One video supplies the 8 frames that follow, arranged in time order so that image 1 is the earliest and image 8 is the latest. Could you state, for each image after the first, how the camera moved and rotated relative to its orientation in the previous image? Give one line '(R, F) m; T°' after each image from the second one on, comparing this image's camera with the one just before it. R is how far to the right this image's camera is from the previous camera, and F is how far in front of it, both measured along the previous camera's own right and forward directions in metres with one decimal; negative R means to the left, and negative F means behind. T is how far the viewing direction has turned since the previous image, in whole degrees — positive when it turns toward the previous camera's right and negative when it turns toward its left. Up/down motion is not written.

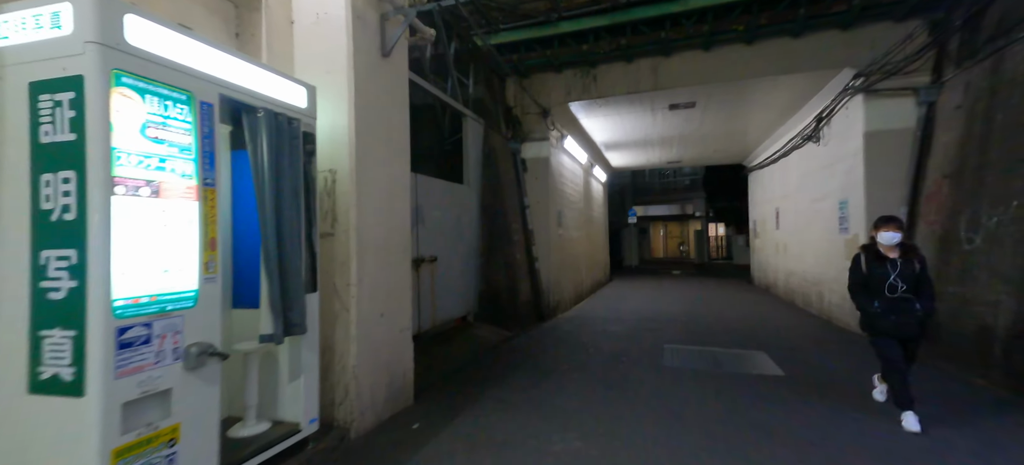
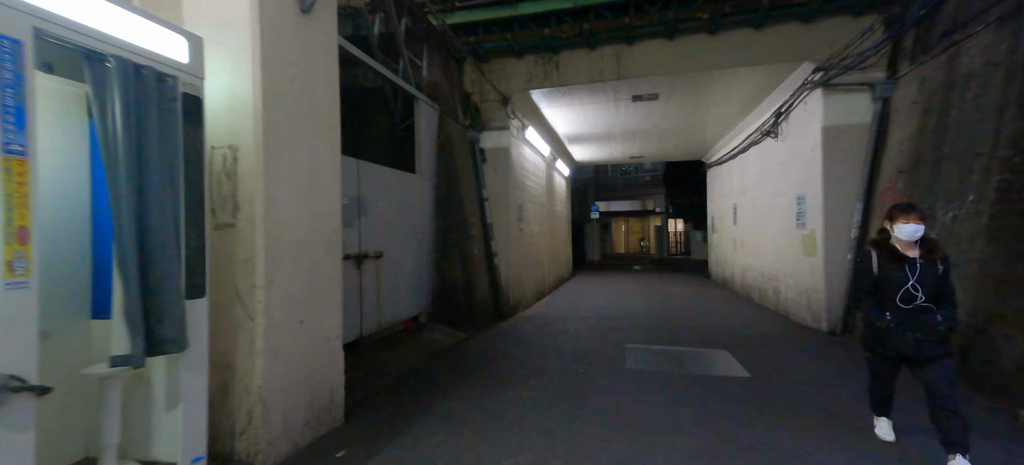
(+0.1, +0.4) m; +5°
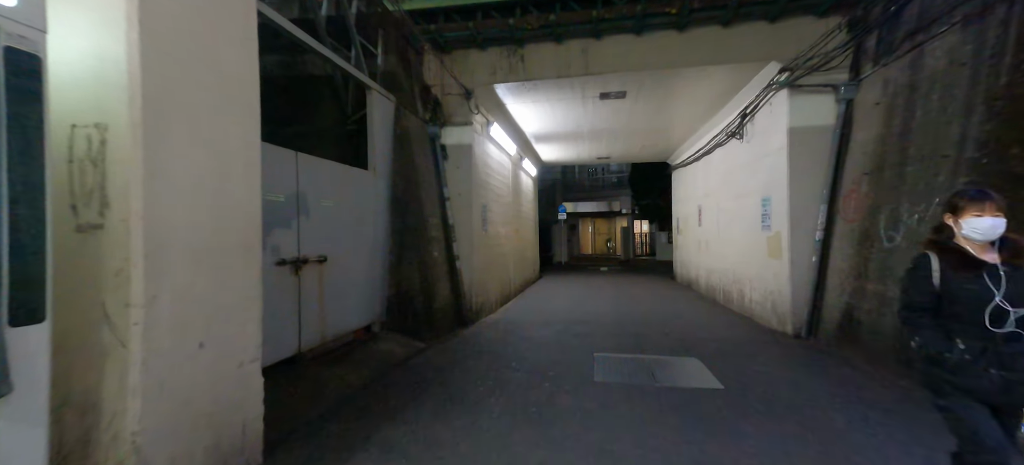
(+0.1, +0.4) m; +5°
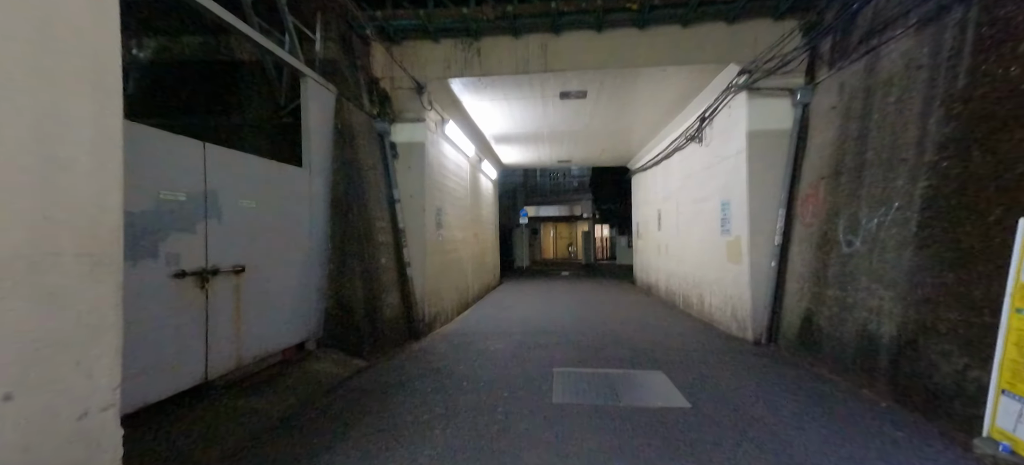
(+0.1, +0.4) m; +5°
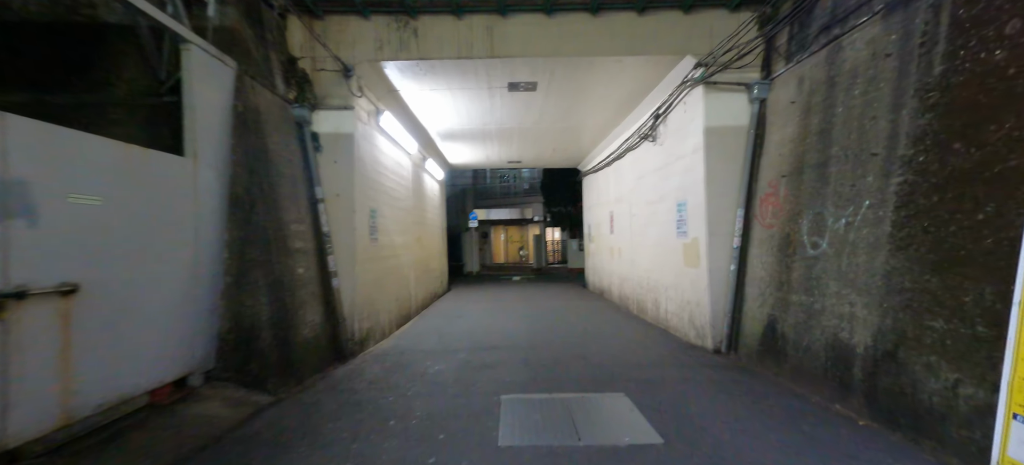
(+0.1, +0.6) m; +7°
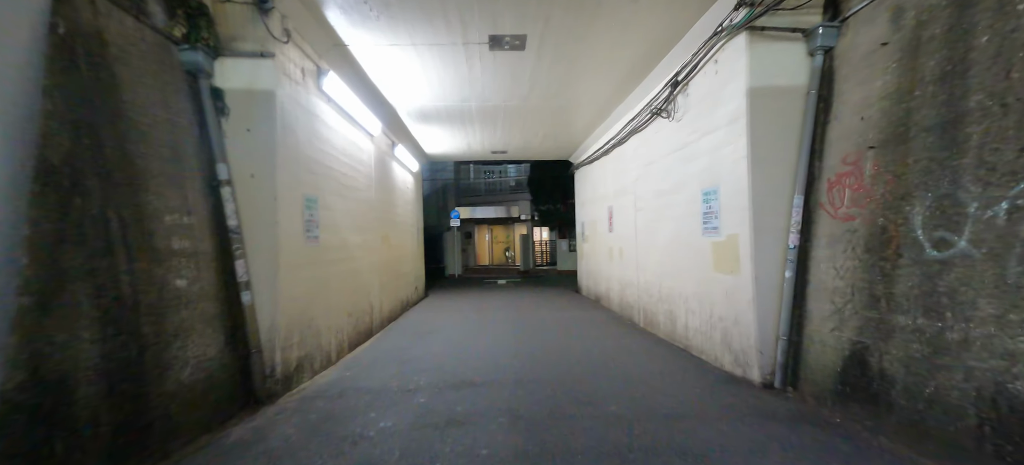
(+0.1, +1.3) m; +2°
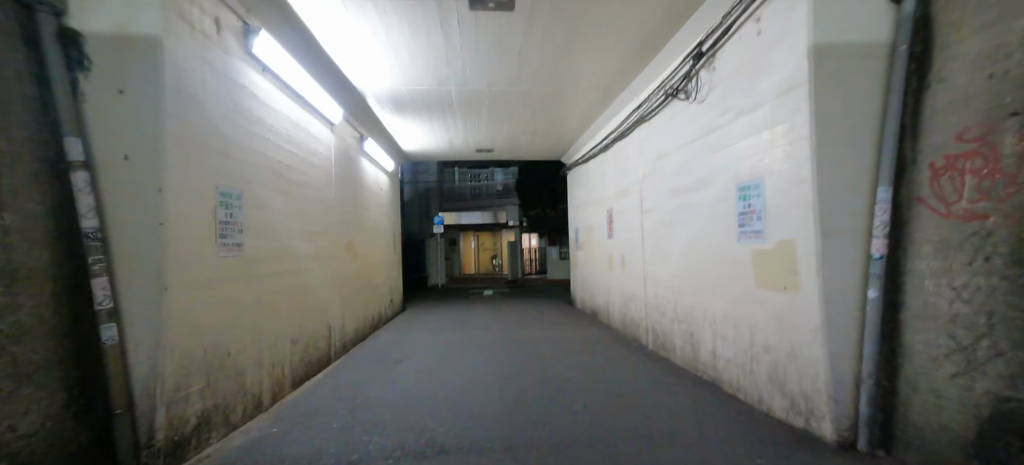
(0.0, +1.0) m; +2°
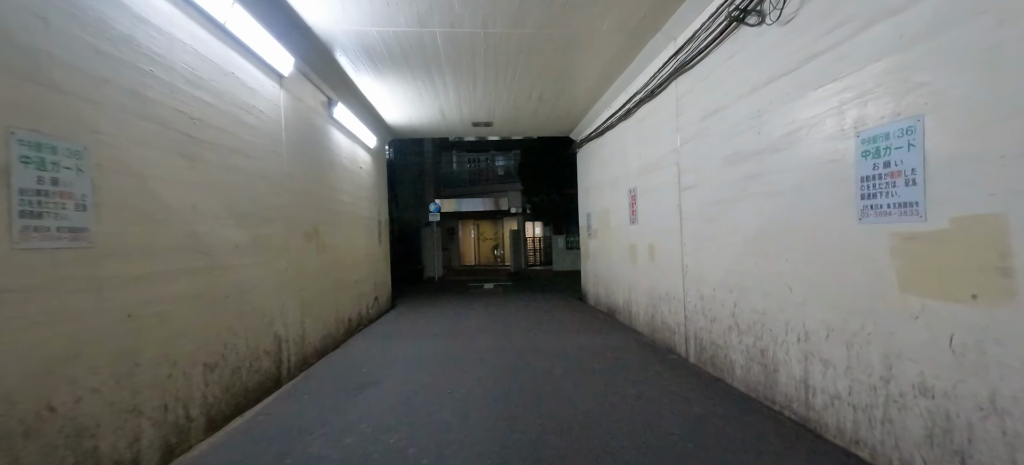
(0.0, +1.3) m; 0°
